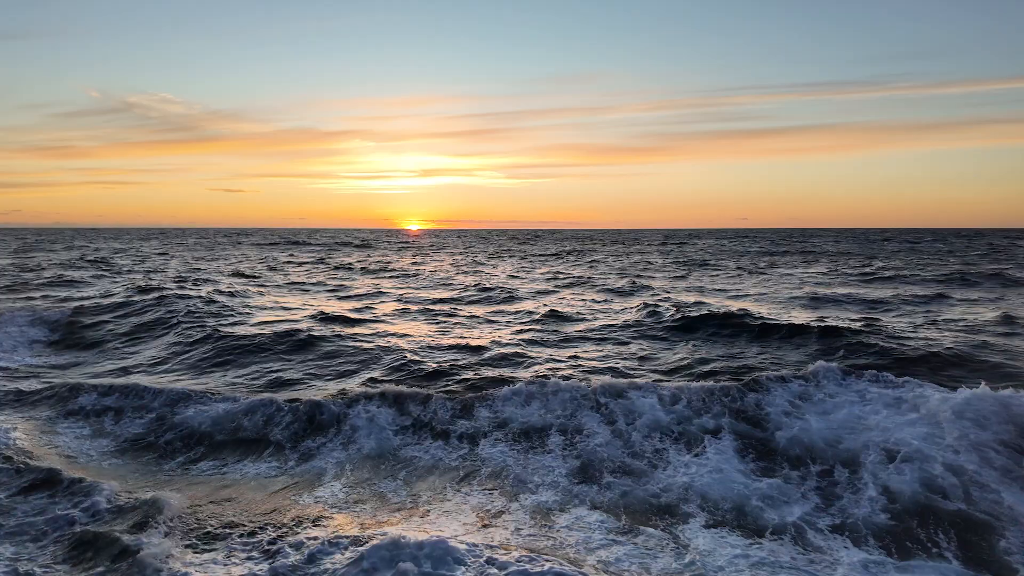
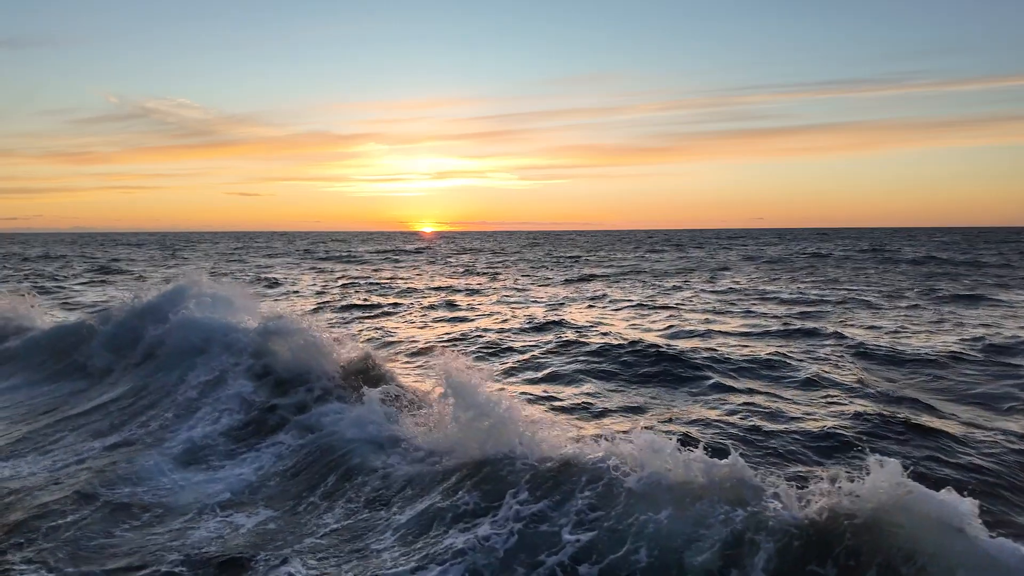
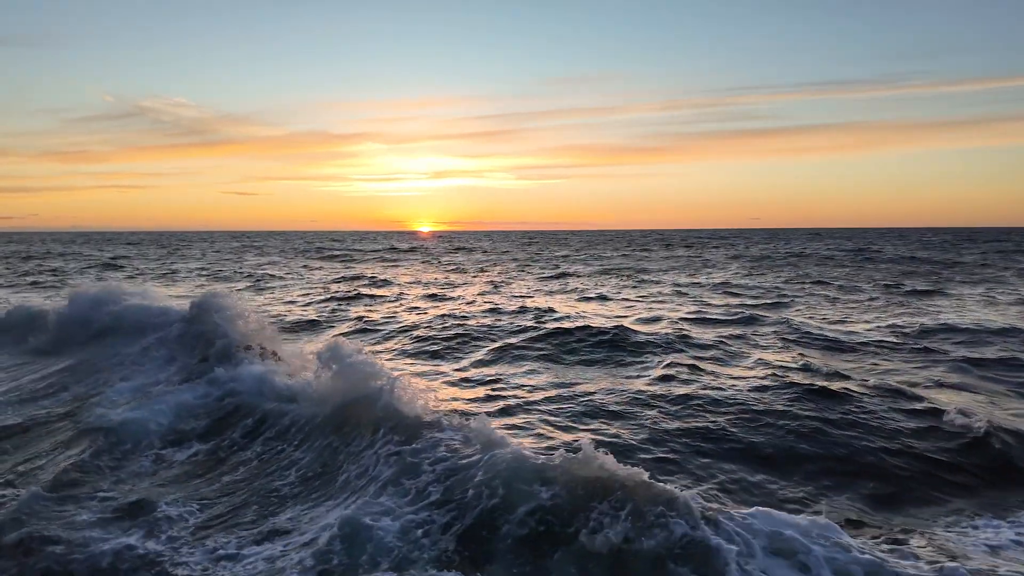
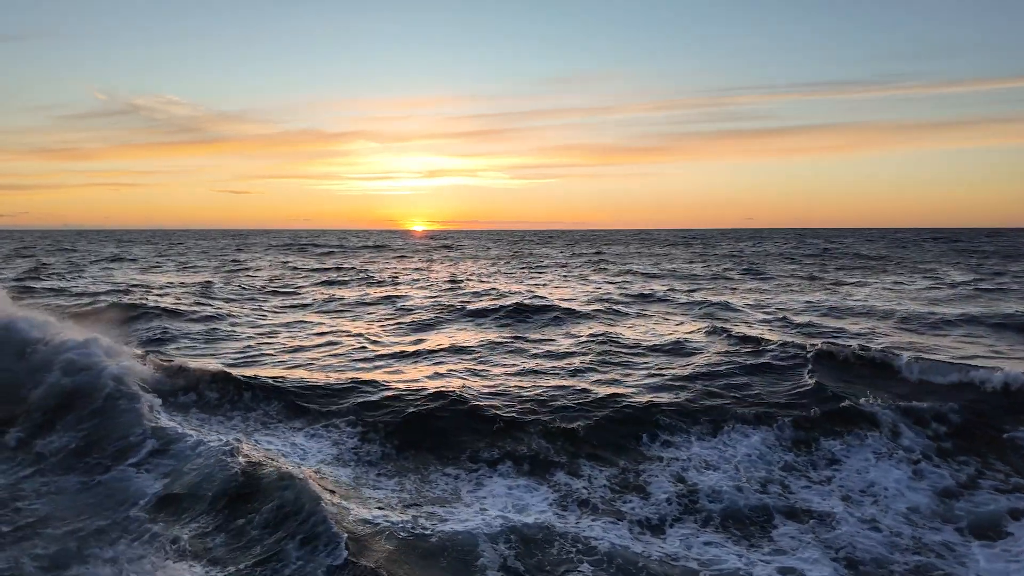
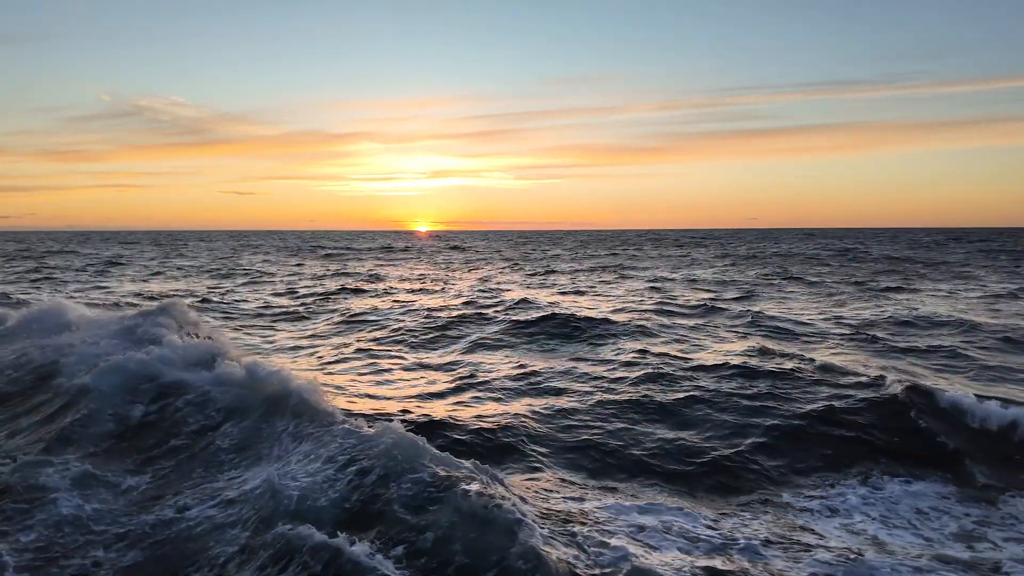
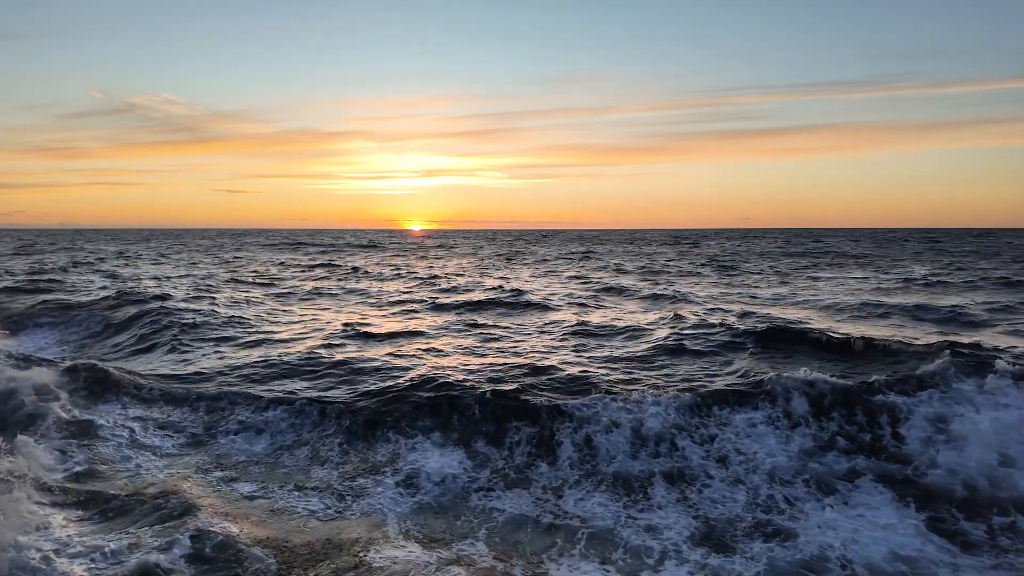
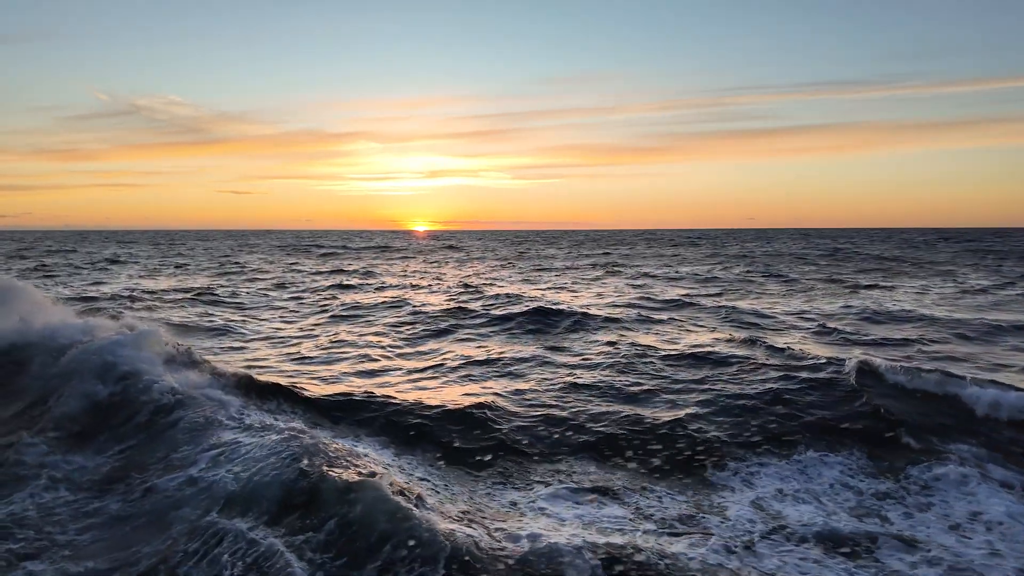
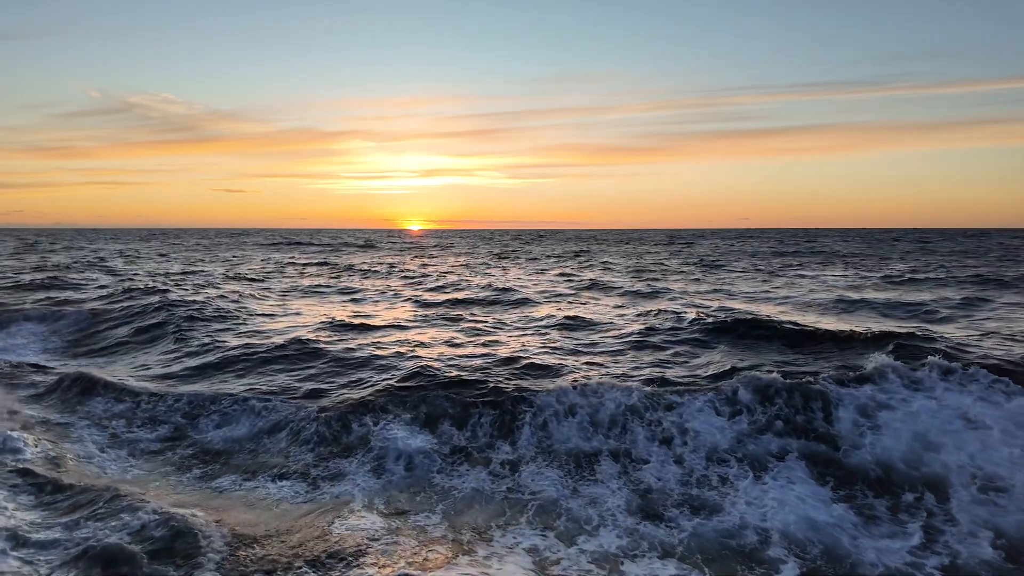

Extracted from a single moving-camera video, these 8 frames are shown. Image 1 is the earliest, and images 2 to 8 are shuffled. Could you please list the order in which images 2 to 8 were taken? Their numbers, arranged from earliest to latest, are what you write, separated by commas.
8, 6, 4, 7, 5, 3, 2
